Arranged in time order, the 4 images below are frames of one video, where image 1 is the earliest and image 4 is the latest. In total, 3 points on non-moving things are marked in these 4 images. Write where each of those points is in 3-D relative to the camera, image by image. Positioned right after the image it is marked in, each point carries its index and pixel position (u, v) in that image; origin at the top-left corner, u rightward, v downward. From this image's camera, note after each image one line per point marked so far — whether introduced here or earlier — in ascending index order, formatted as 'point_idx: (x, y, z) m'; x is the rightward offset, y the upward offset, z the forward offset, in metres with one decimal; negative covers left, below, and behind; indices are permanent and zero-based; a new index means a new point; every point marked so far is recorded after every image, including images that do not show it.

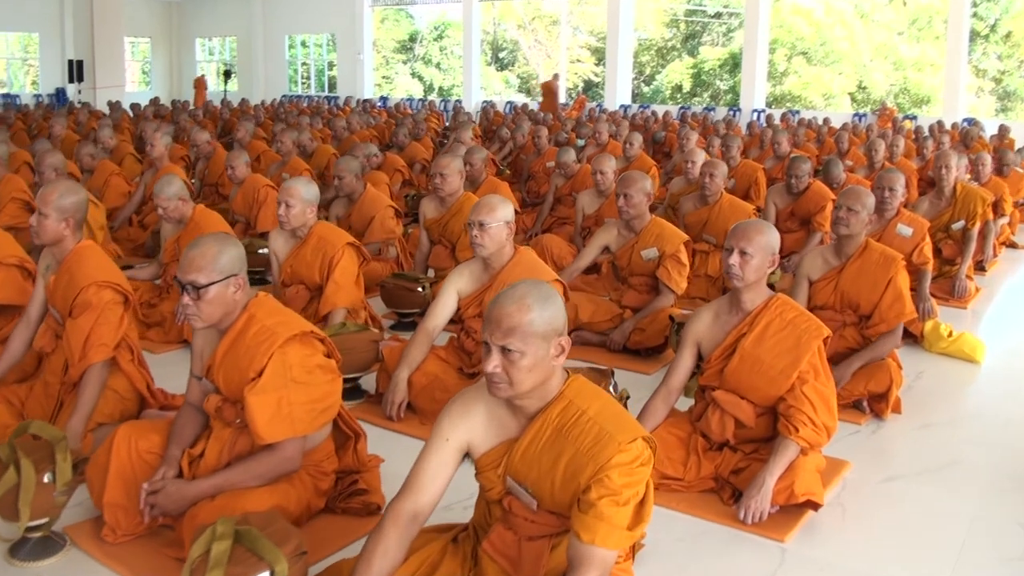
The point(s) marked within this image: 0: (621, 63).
0: (+1.6, +3.2, +18.0) m
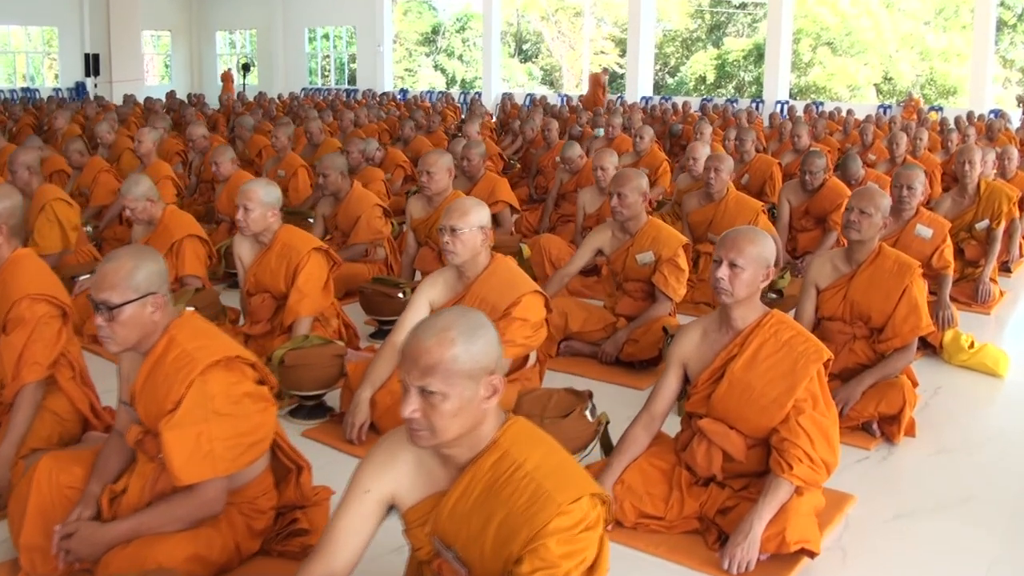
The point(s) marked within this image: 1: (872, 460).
0: (+1.9, +3.3, +17.6) m
1: (+0.9, -0.4, +3.1) m
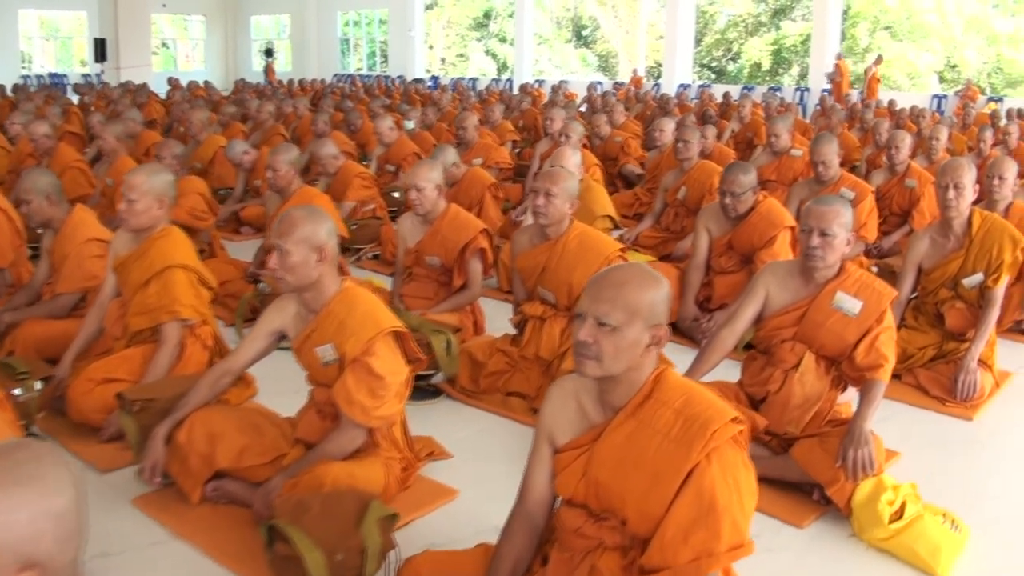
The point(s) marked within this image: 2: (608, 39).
0: (+2.1, +3.2, +15.9) m
1: (+0.1, -0.6, +1.5) m
2: (+1.4, +3.9, +20.0) m
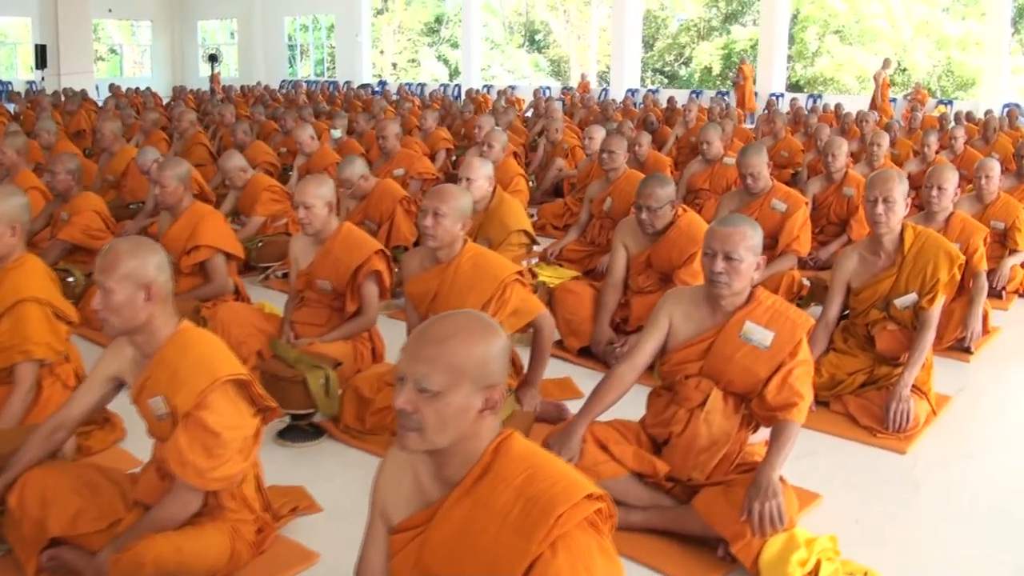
0: (+1.4, +3.1, +15.7) m
1: (-0.1, -0.7, +1.2) m
2: (+0.6, +3.8, +19.8) m
